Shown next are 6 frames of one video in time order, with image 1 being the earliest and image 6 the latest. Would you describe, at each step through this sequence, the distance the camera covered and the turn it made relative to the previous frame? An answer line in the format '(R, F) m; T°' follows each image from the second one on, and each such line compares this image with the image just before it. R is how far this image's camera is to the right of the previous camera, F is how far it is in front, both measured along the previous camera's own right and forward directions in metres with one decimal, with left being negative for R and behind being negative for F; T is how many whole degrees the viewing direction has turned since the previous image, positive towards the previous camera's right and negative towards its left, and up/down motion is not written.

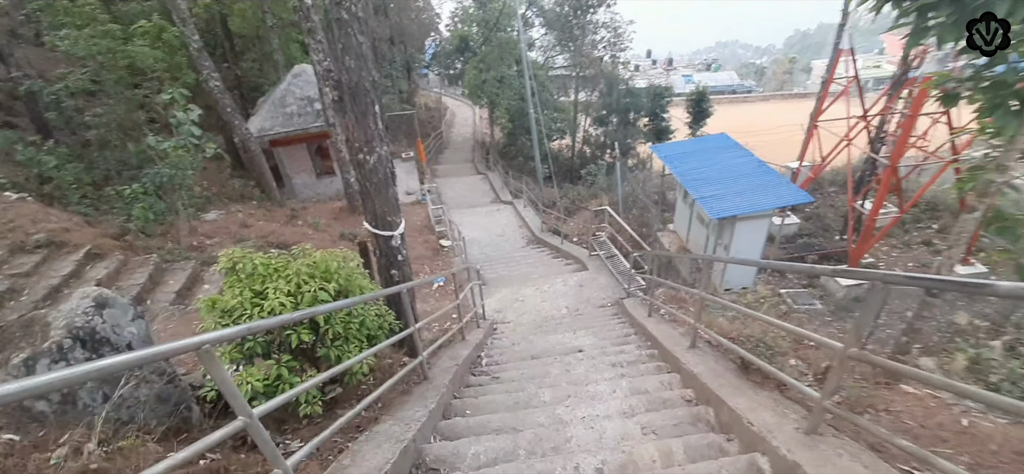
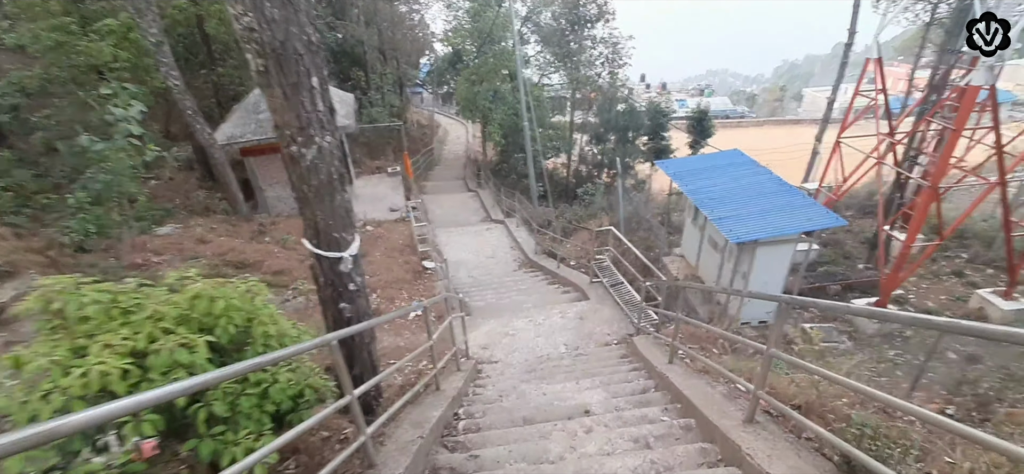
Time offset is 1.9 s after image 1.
(0.0, +1.1) m; +1°
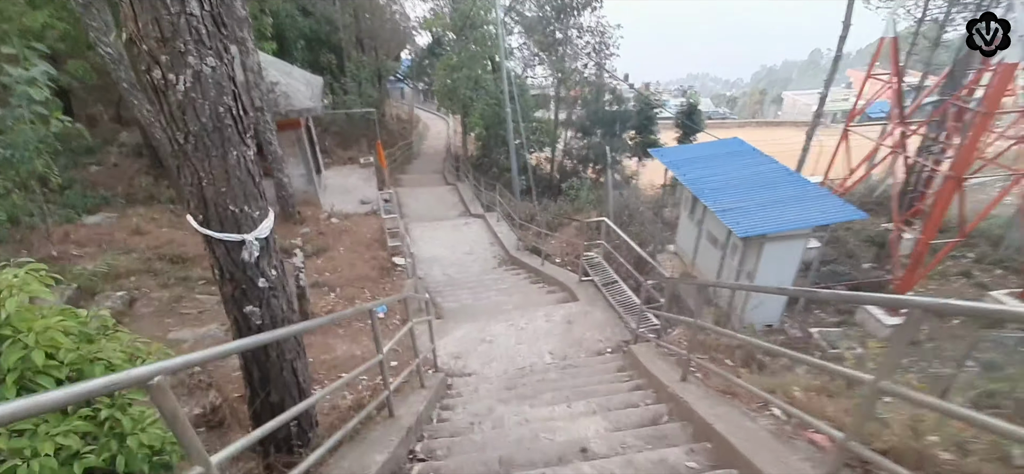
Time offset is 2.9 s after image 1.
(0.0, +0.9) m; +2°
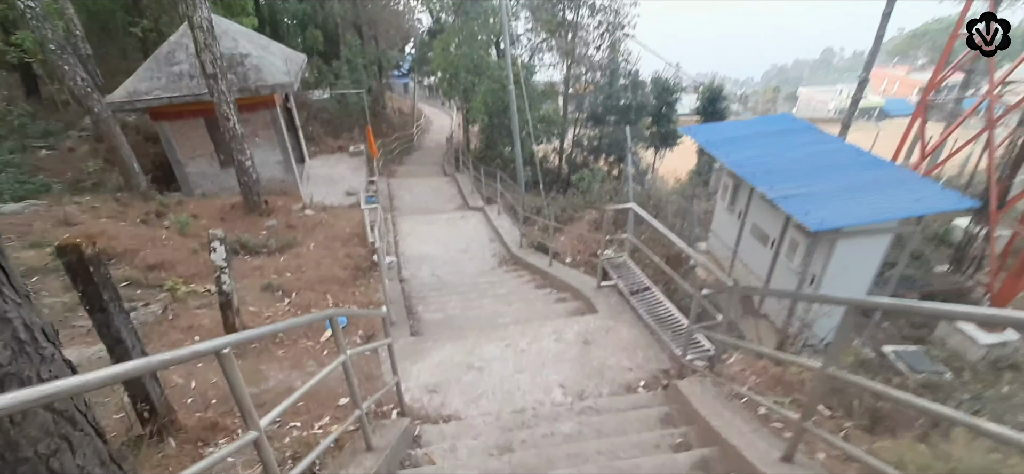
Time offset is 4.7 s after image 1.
(+0.1, +1.4) m; -1°
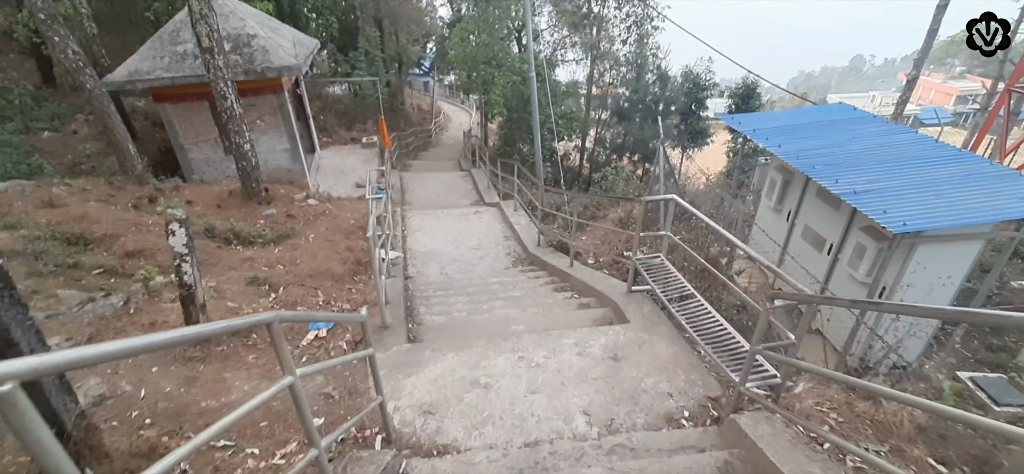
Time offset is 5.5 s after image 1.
(0.0, +0.7) m; -2°
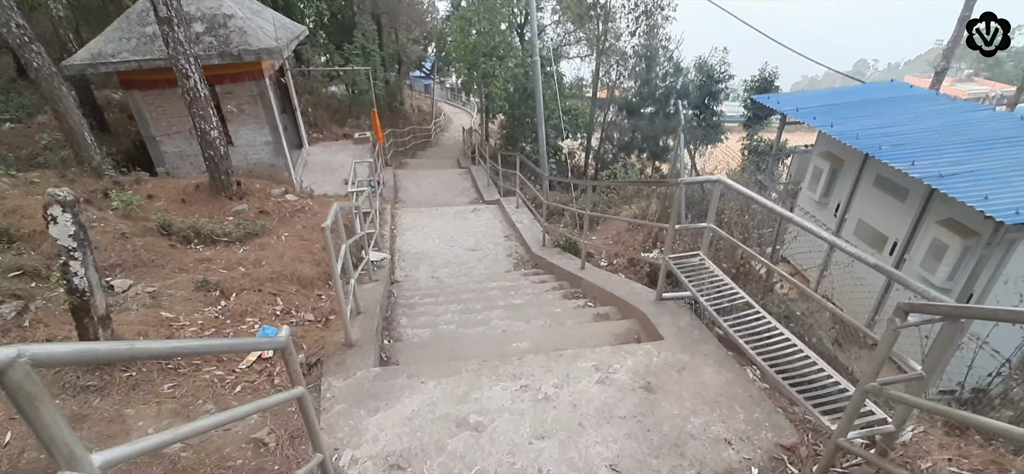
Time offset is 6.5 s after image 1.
(0.0, +0.8) m; 0°
